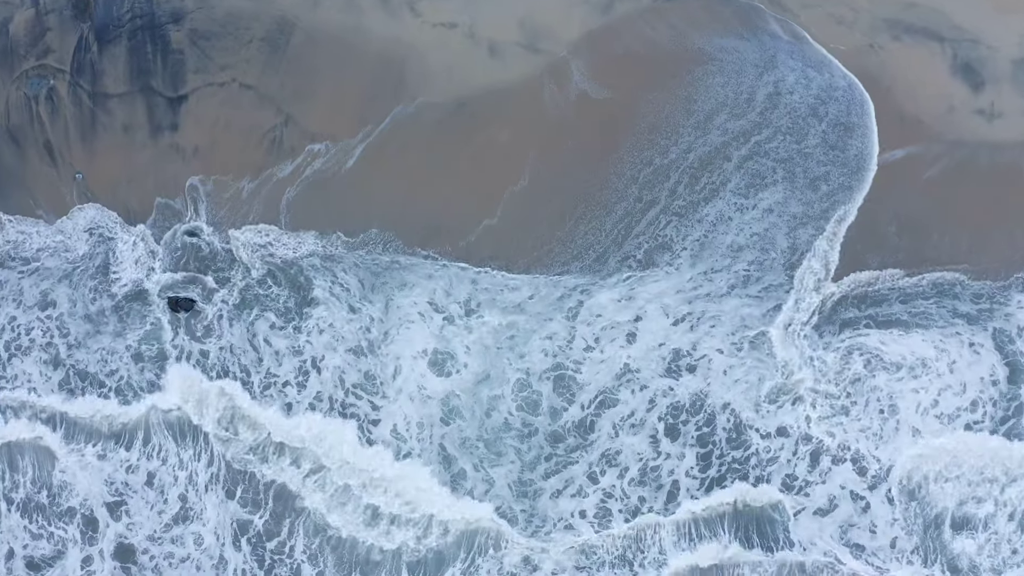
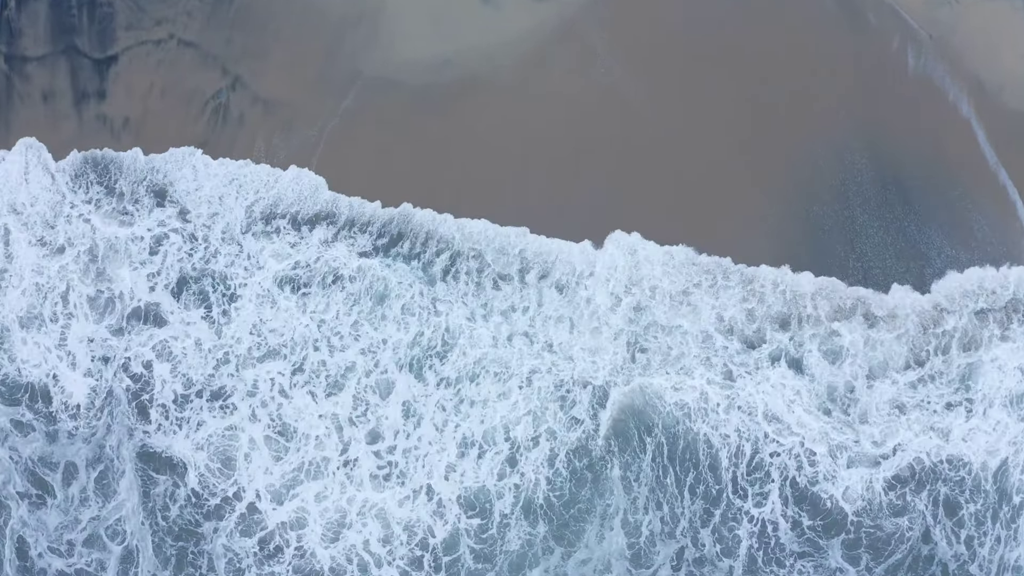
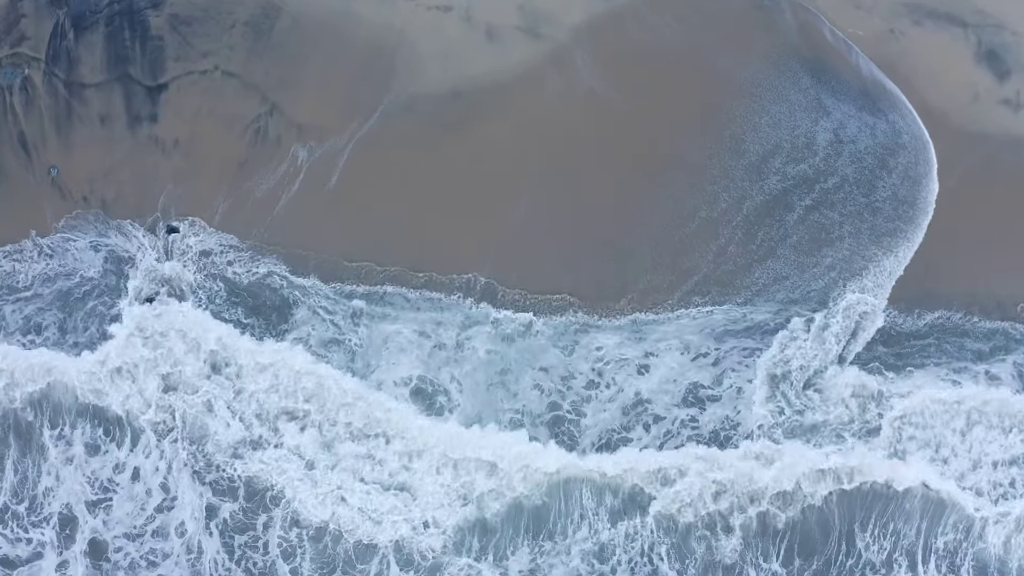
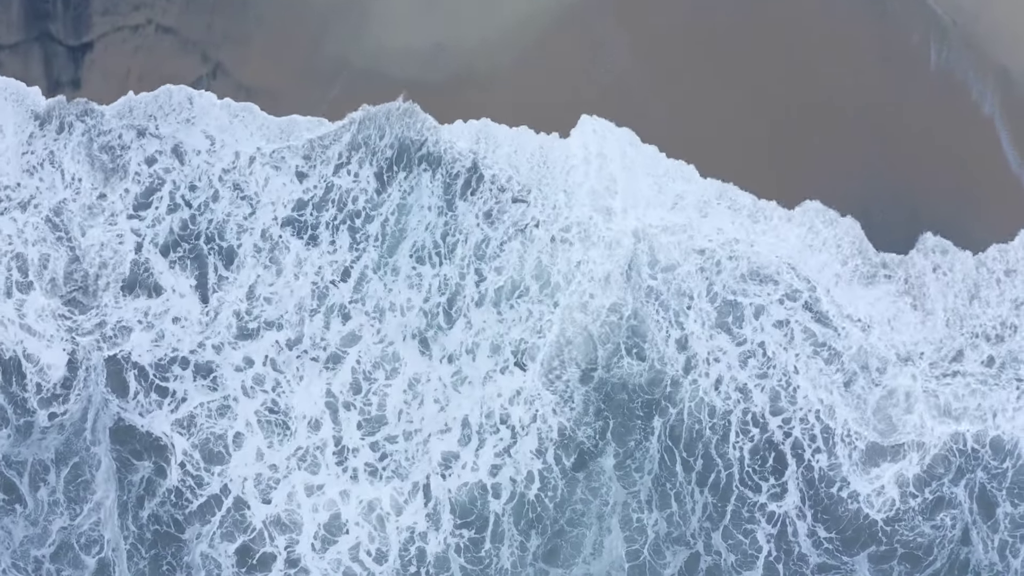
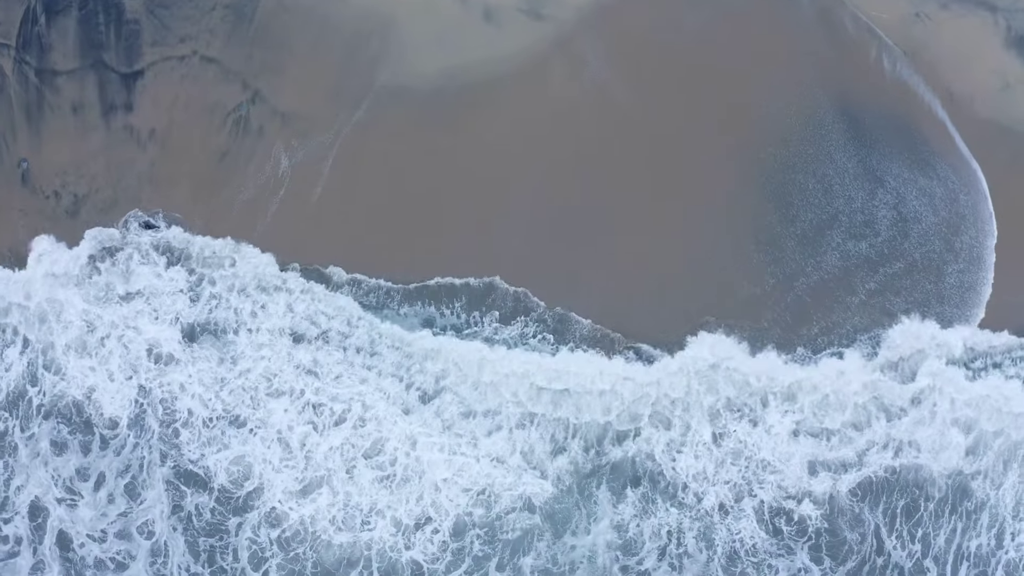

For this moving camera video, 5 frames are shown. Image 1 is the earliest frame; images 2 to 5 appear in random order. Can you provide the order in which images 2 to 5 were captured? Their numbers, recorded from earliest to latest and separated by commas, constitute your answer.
3, 5, 2, 4
